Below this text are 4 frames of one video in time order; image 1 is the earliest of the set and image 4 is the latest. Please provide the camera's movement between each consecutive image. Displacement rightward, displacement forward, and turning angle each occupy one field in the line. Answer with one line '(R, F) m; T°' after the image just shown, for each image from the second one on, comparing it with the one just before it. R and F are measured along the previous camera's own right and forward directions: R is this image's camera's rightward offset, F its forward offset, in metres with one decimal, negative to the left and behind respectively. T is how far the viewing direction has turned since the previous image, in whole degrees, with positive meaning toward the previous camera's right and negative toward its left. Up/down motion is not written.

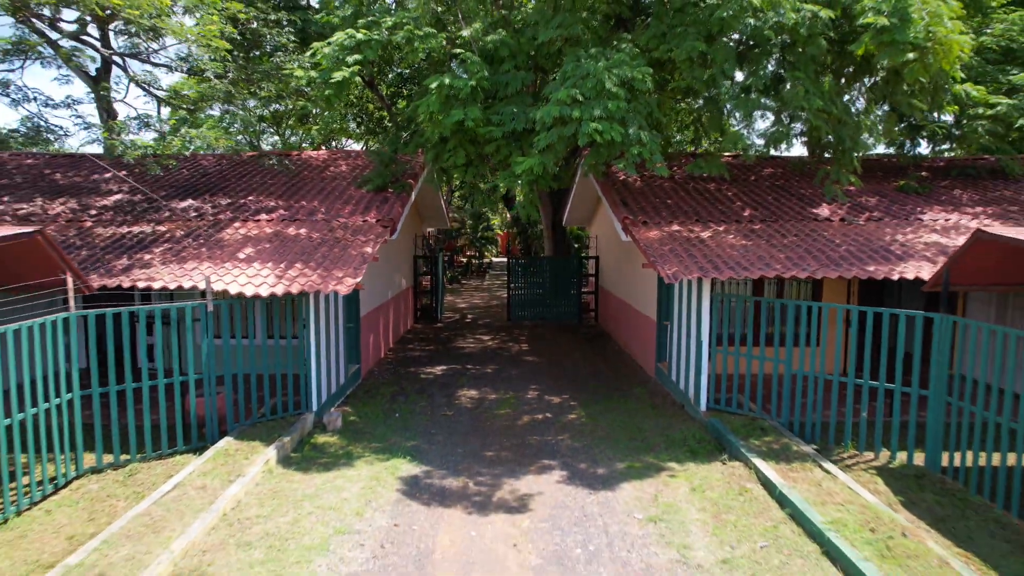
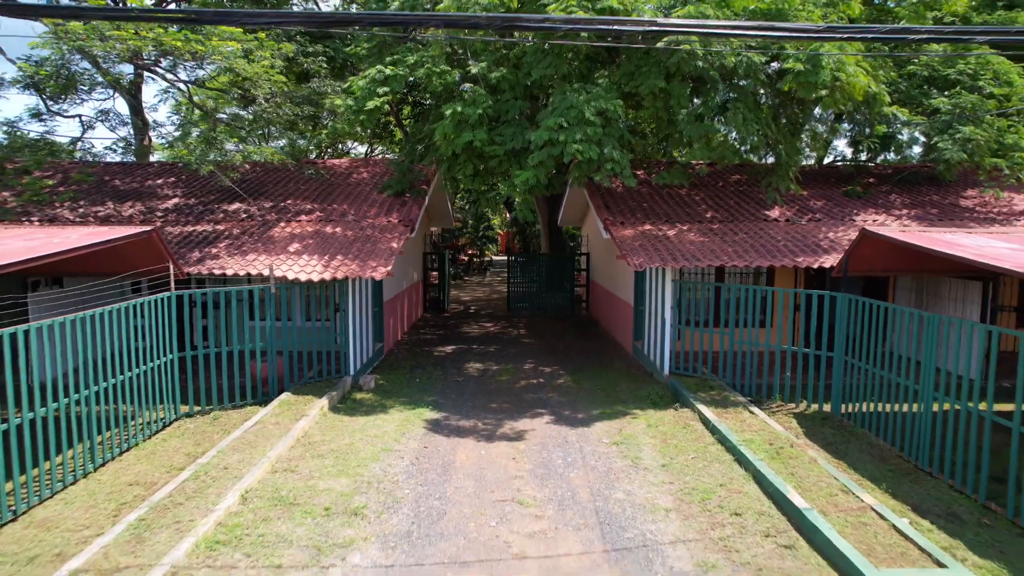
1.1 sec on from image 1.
(0.0, -1.8) m; 0°
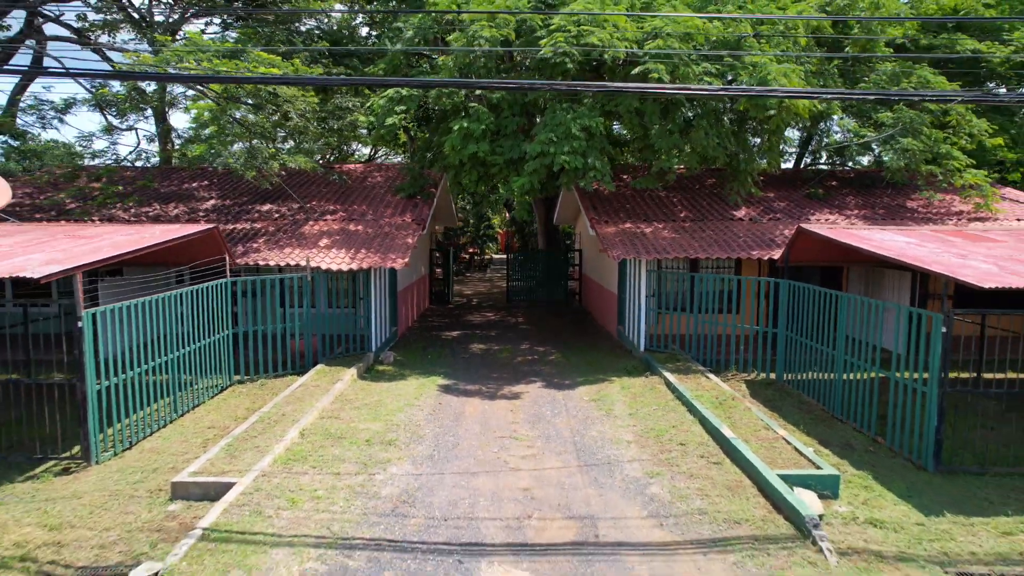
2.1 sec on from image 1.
(0.0, -1.6) m; 0°
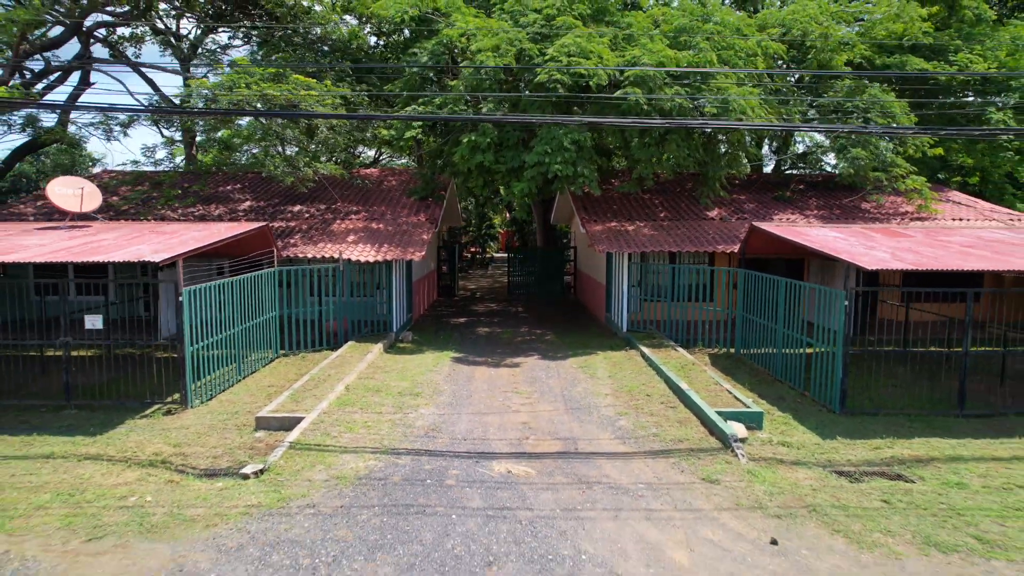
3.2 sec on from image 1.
(0.0, -1.8) m; 0°
